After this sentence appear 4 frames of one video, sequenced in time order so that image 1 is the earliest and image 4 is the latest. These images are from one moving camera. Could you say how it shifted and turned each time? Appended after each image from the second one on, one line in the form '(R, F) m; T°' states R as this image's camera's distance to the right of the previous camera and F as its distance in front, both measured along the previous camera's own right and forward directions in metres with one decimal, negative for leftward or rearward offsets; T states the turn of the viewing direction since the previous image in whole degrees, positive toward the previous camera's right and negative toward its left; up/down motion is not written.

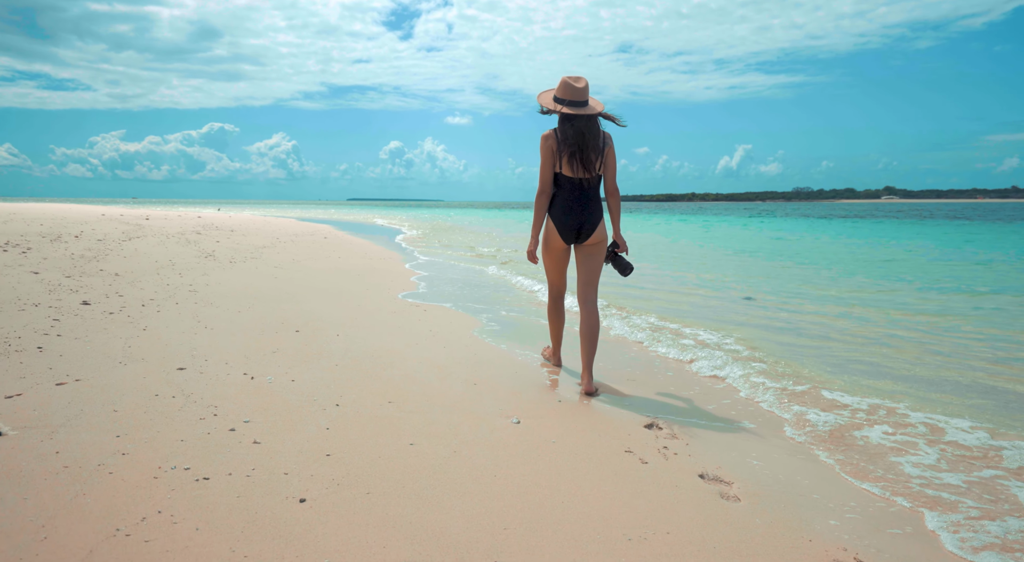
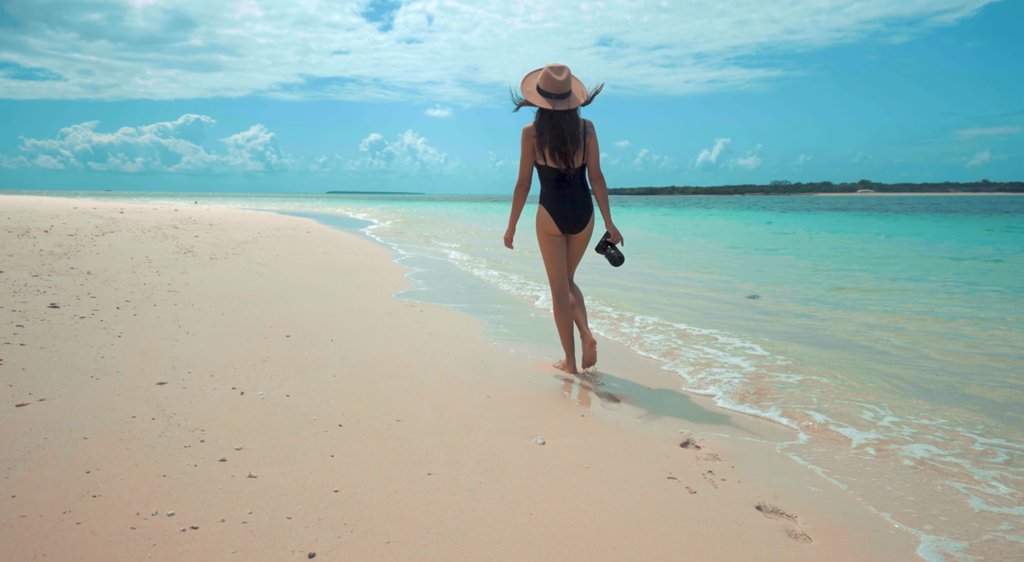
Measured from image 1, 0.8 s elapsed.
(-0.2, +0.3) m; +2°
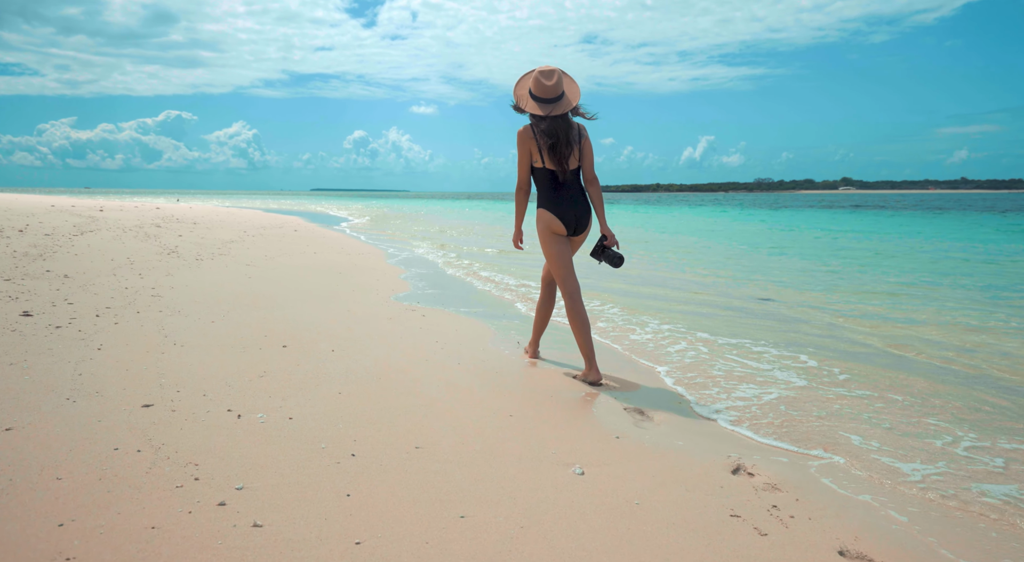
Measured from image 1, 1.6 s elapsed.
(-0.2, +0.3) m; +1°
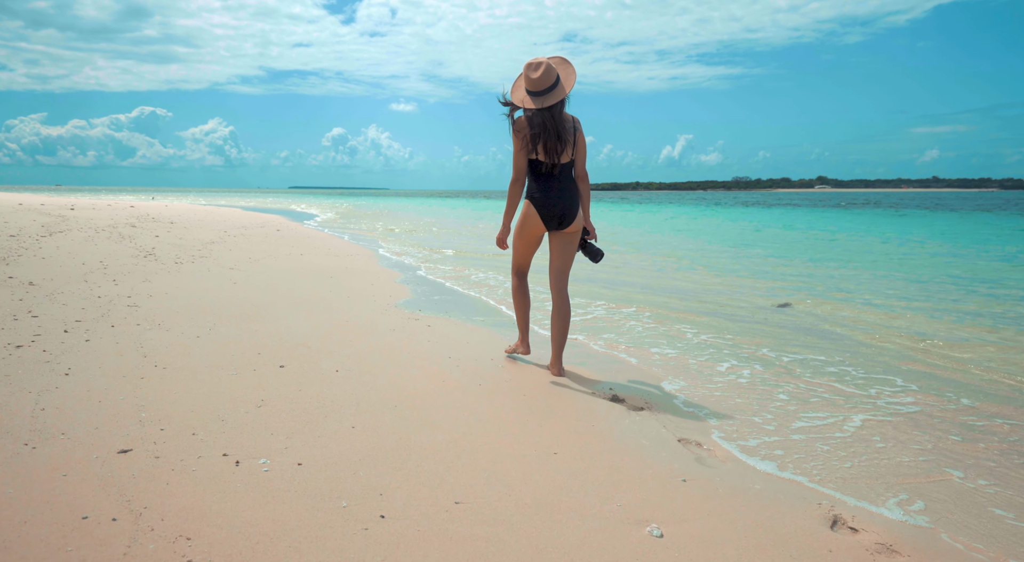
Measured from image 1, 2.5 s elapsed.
(-0.3, +0.5) m; +2°
